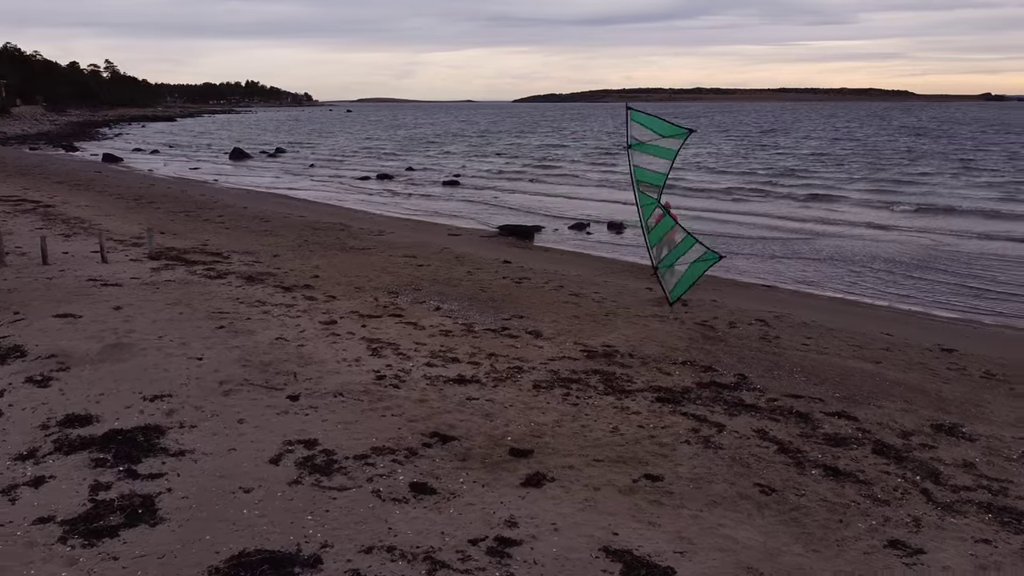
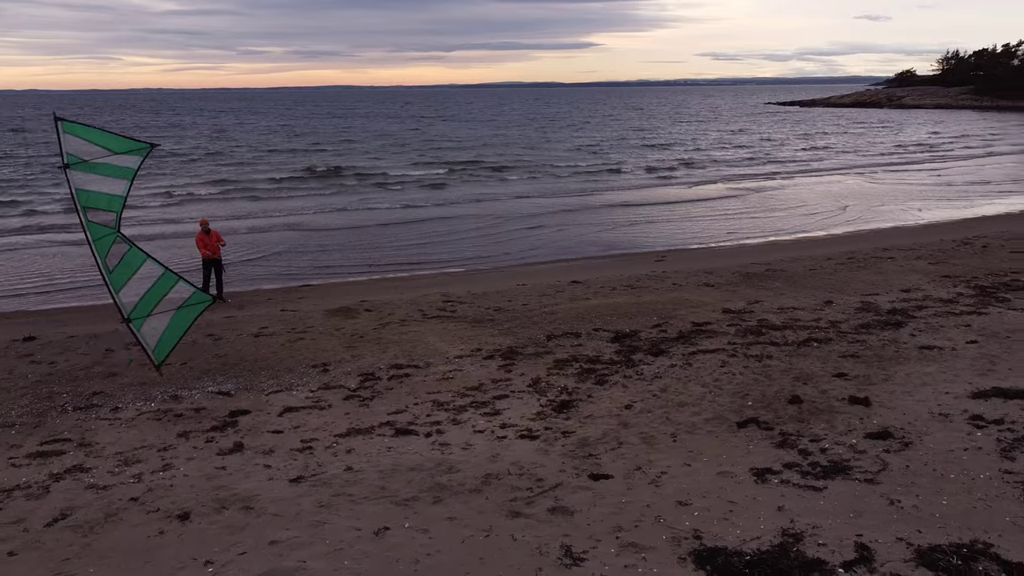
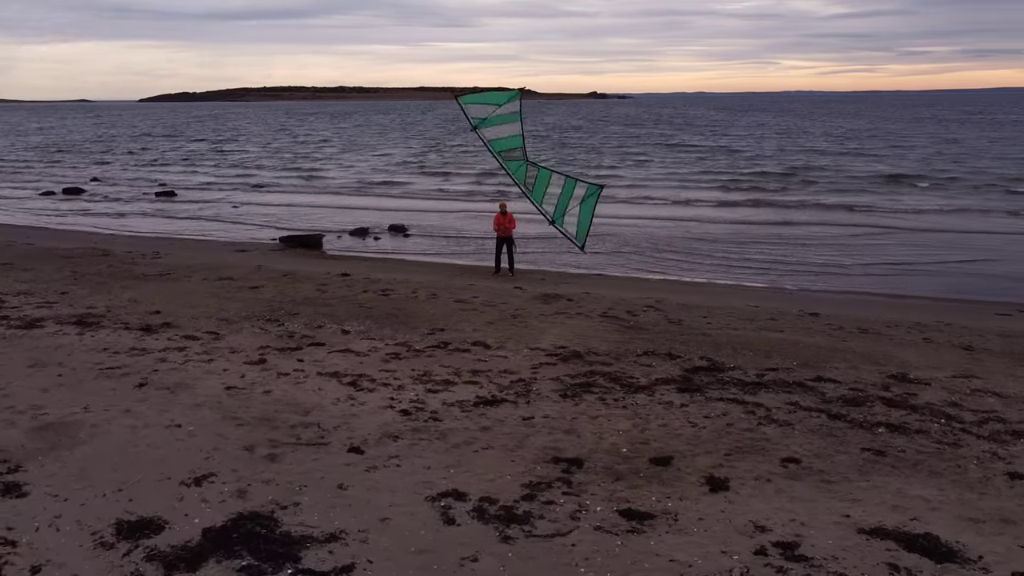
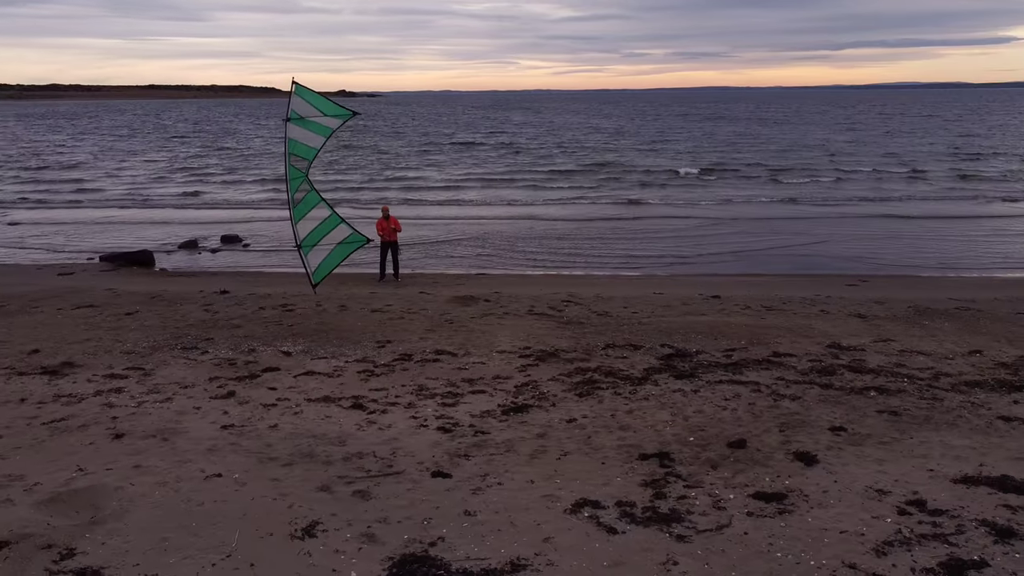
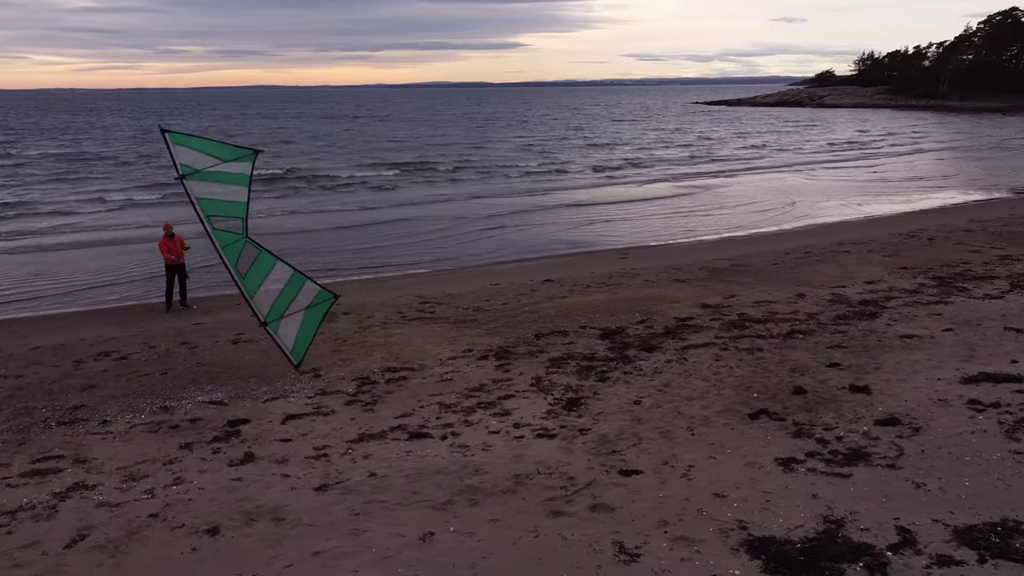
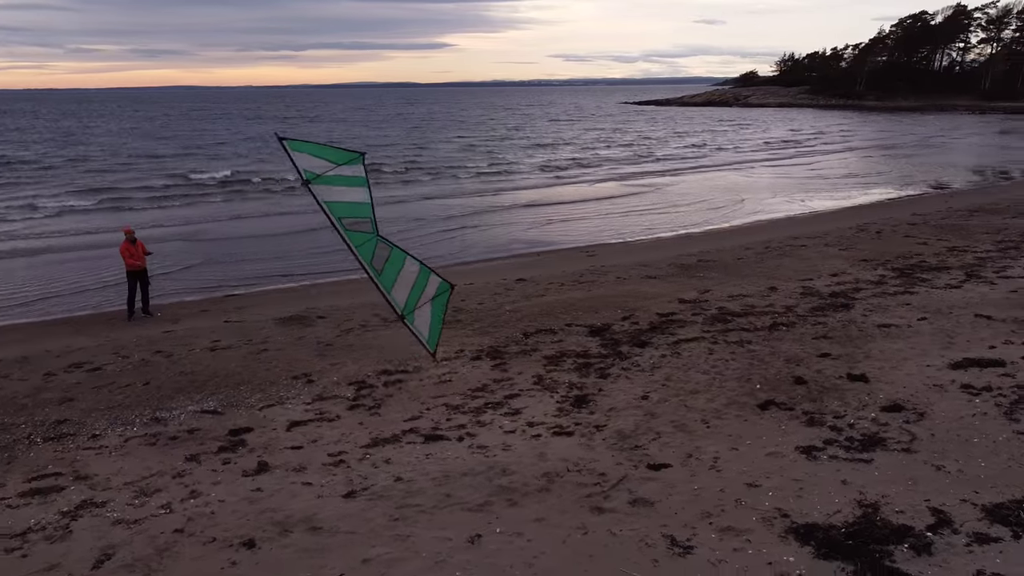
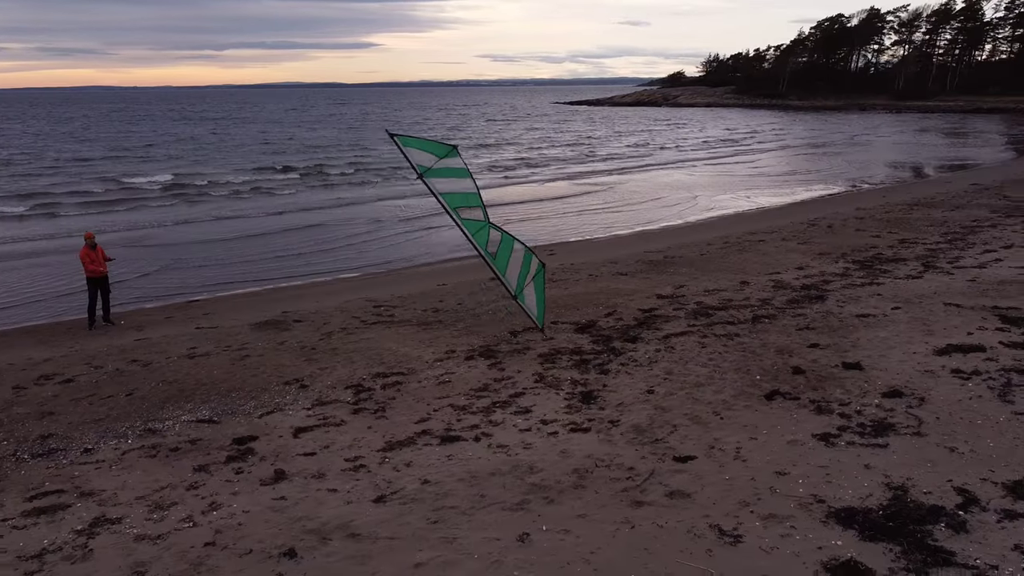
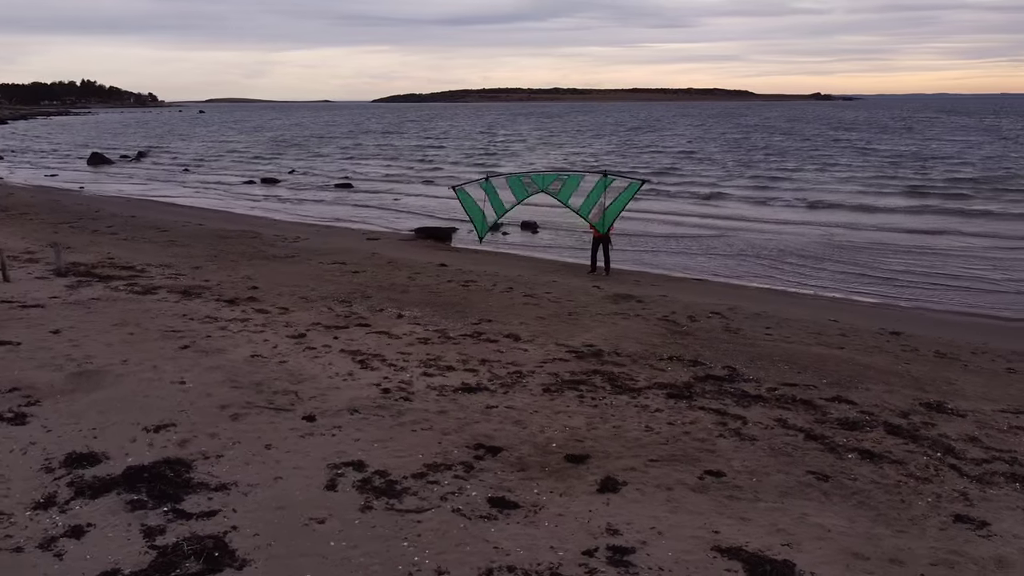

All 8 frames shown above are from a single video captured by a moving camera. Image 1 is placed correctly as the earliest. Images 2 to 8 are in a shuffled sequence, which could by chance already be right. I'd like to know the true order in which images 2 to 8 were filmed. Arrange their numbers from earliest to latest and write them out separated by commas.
8, 3, 4, 2, 5, 6, 7
